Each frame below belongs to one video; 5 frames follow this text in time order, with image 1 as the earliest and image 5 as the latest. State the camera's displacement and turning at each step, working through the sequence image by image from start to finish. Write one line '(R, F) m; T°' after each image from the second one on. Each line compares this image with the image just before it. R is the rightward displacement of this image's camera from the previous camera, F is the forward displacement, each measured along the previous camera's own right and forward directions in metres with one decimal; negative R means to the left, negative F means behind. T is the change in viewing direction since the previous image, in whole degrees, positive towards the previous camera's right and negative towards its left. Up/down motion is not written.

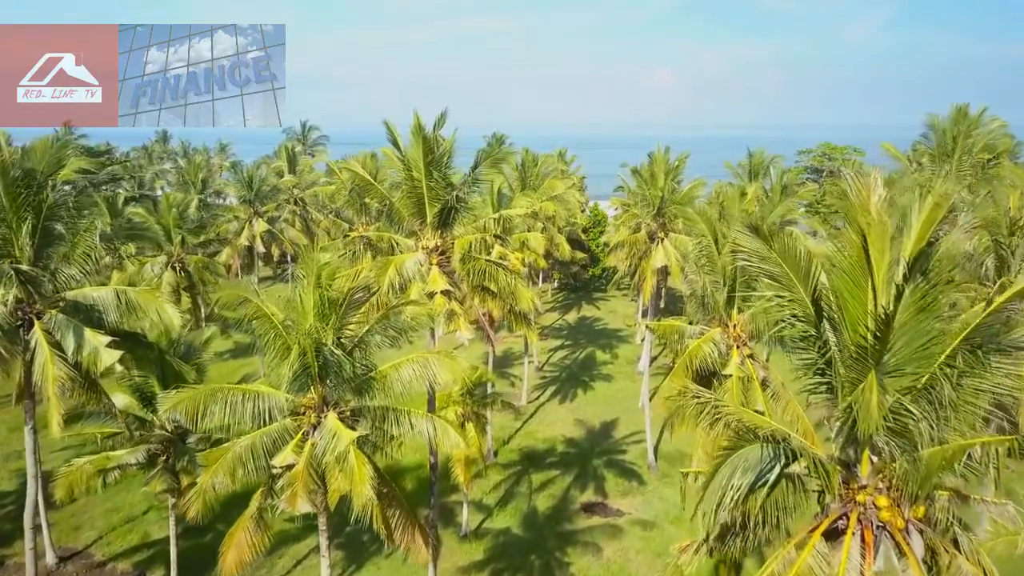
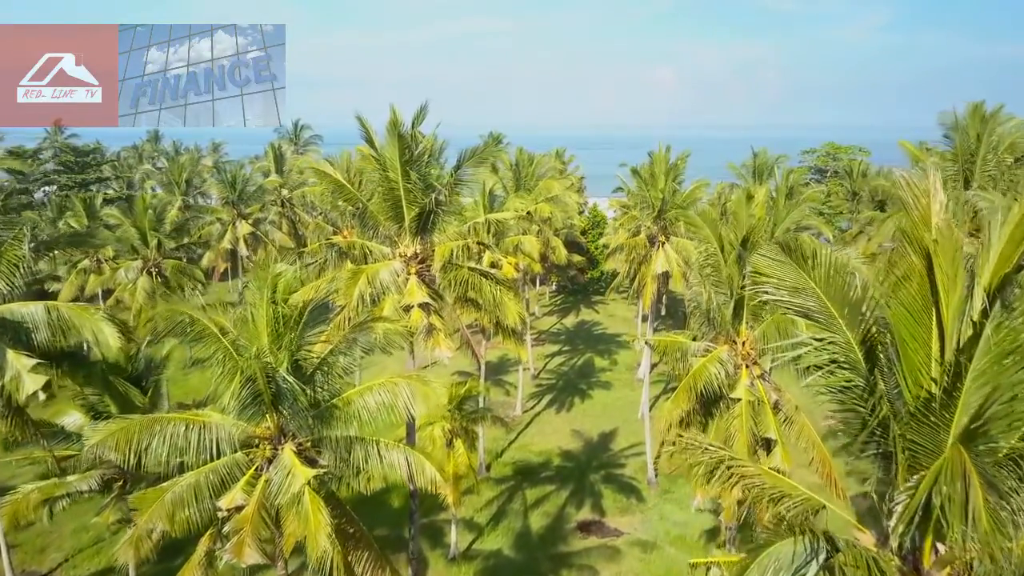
(+0.3, +1.3) m; 0°
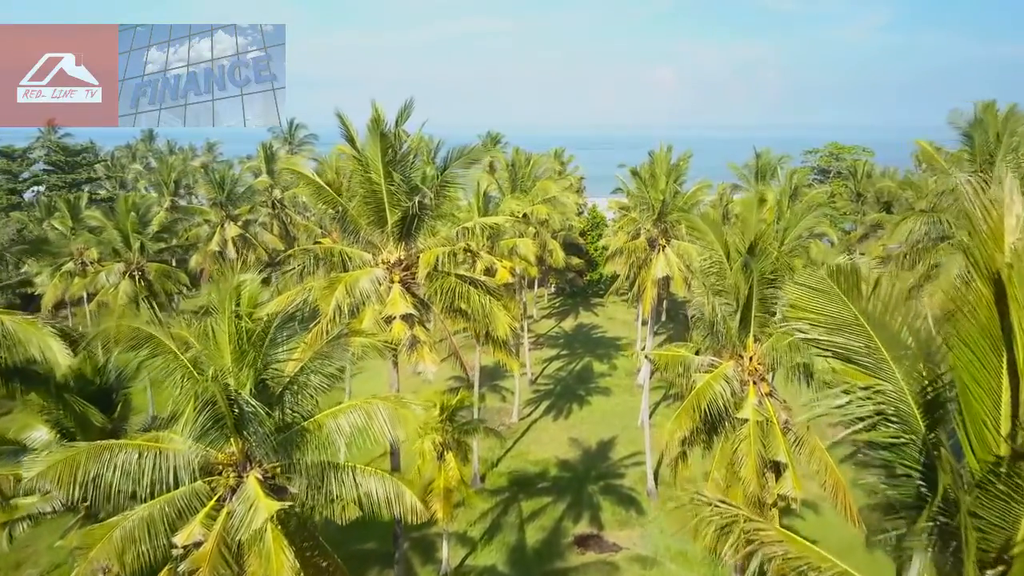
(+0.2, +0.8) m; 0°
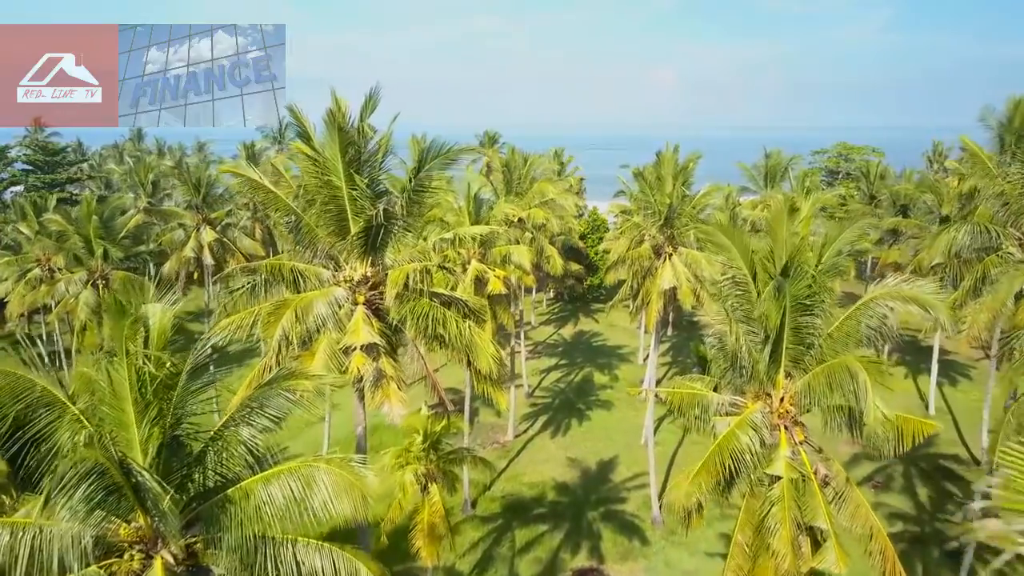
(+0.2, +1.8) m; 0°
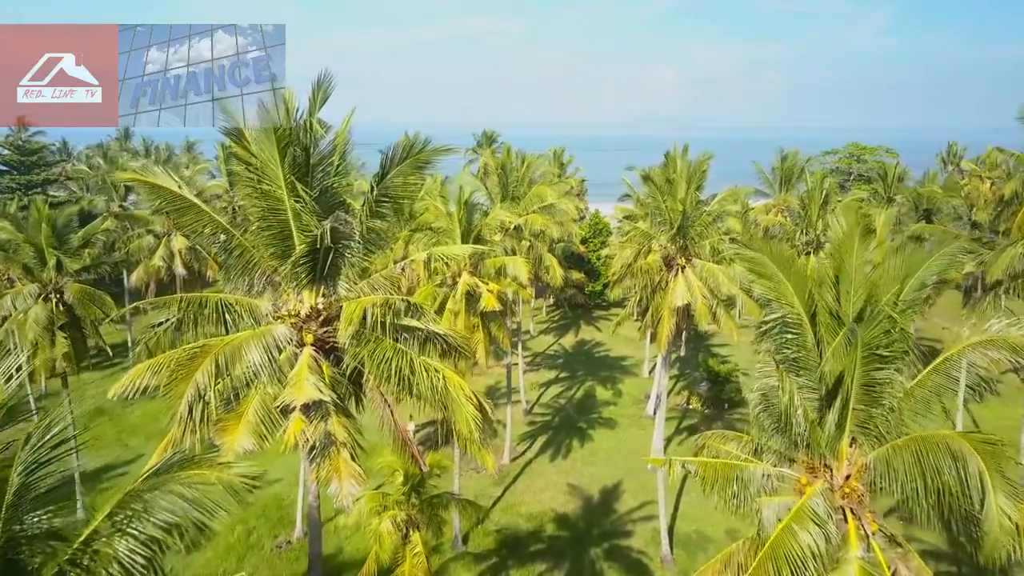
(+0.2, +2.1) m; 0°
